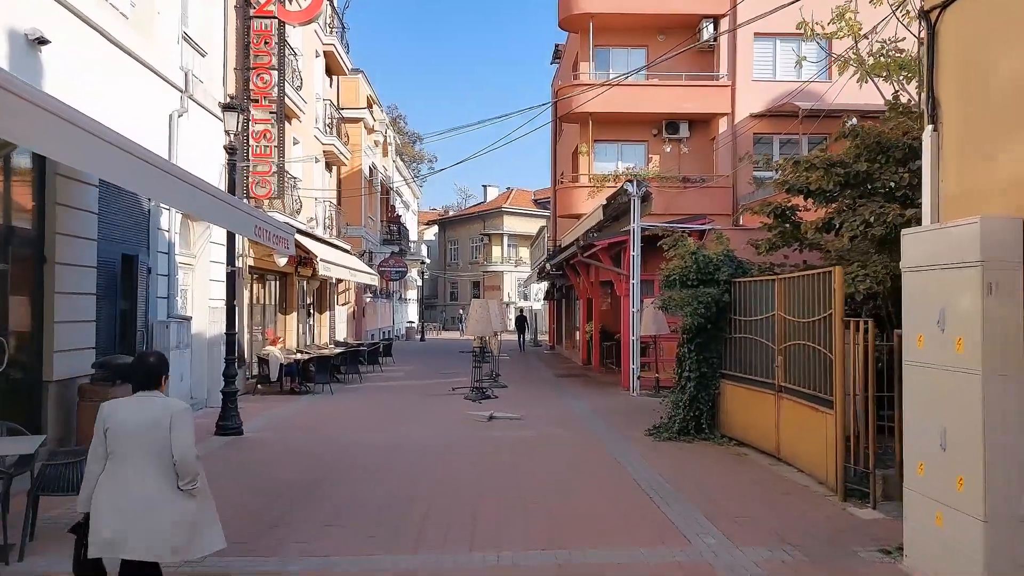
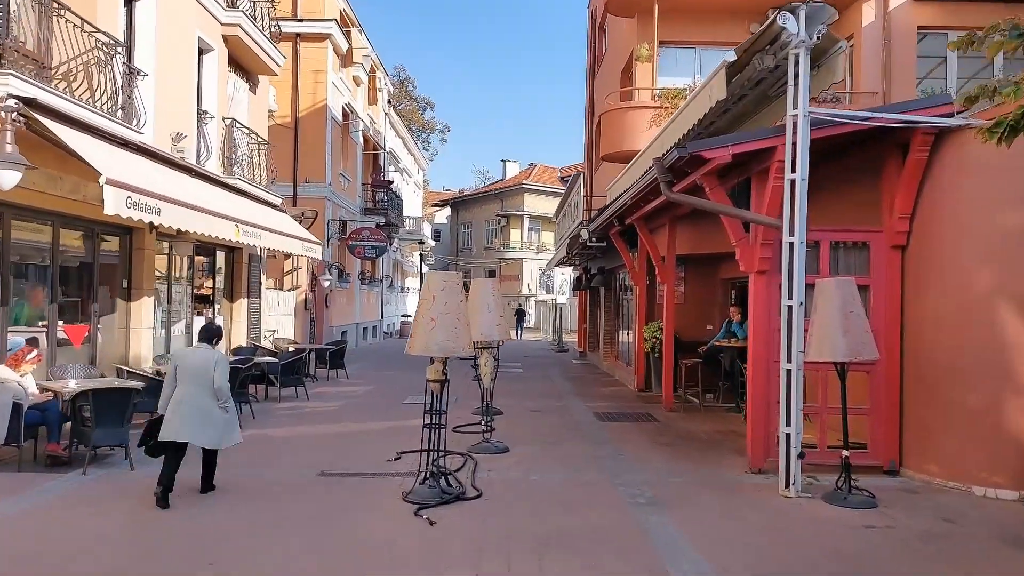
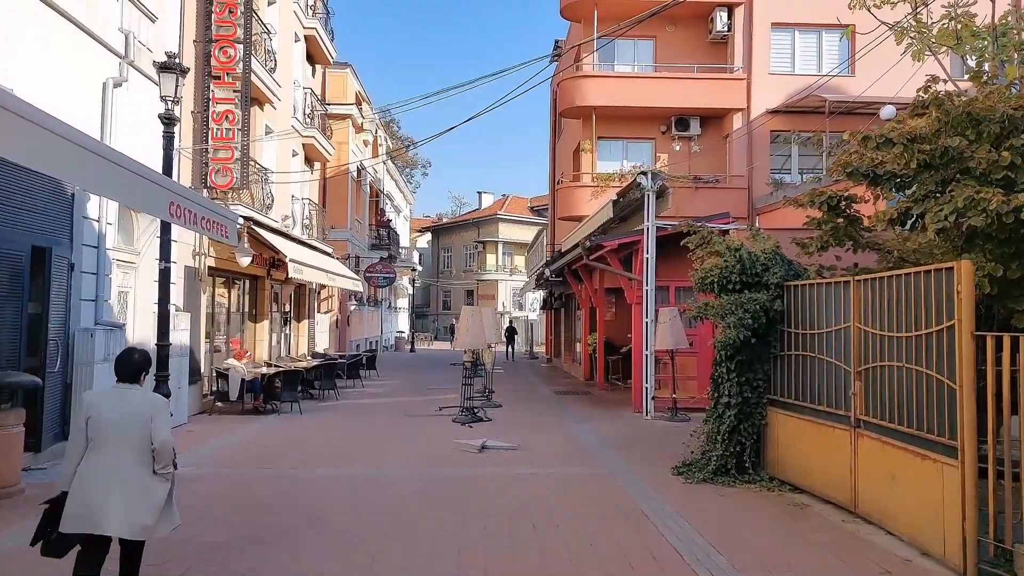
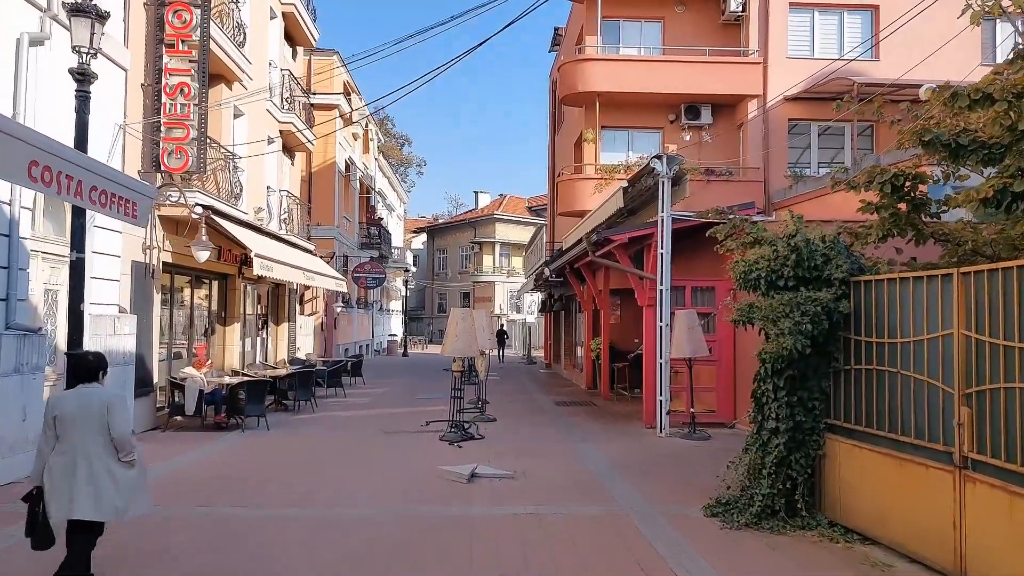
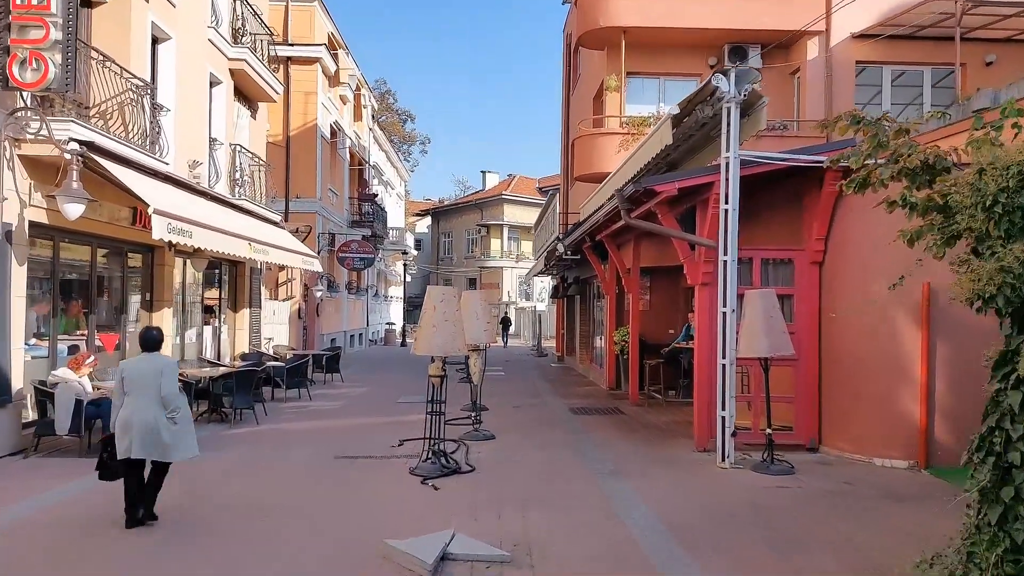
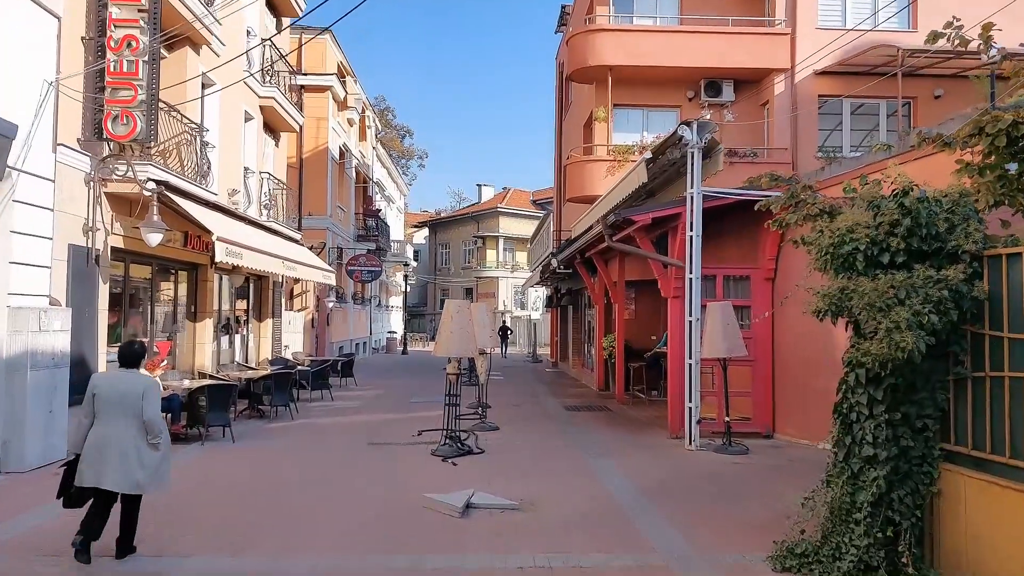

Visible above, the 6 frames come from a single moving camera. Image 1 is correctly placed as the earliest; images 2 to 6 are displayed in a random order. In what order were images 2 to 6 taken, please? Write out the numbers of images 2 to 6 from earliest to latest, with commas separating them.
3, 4, 6, 5, 2
